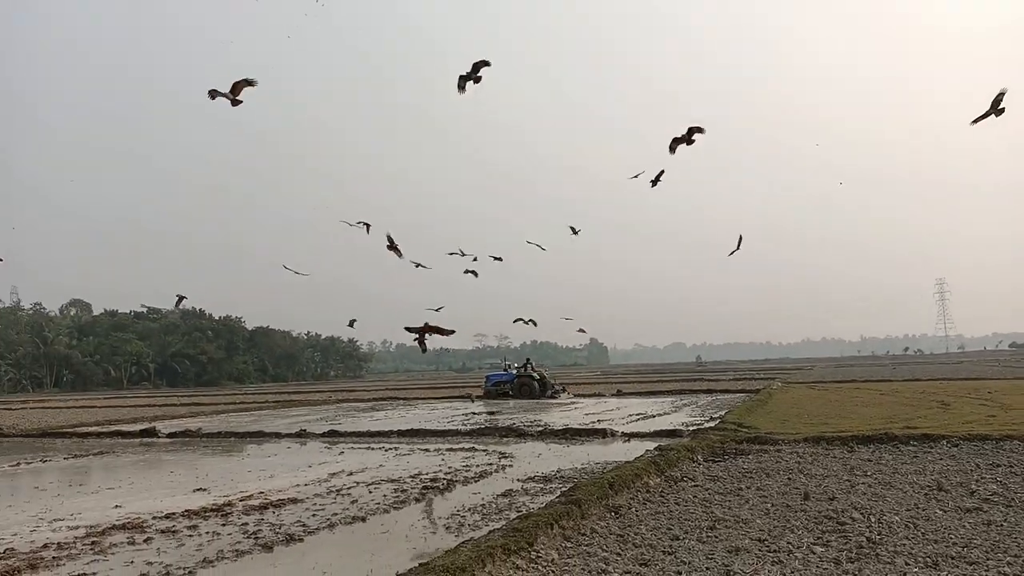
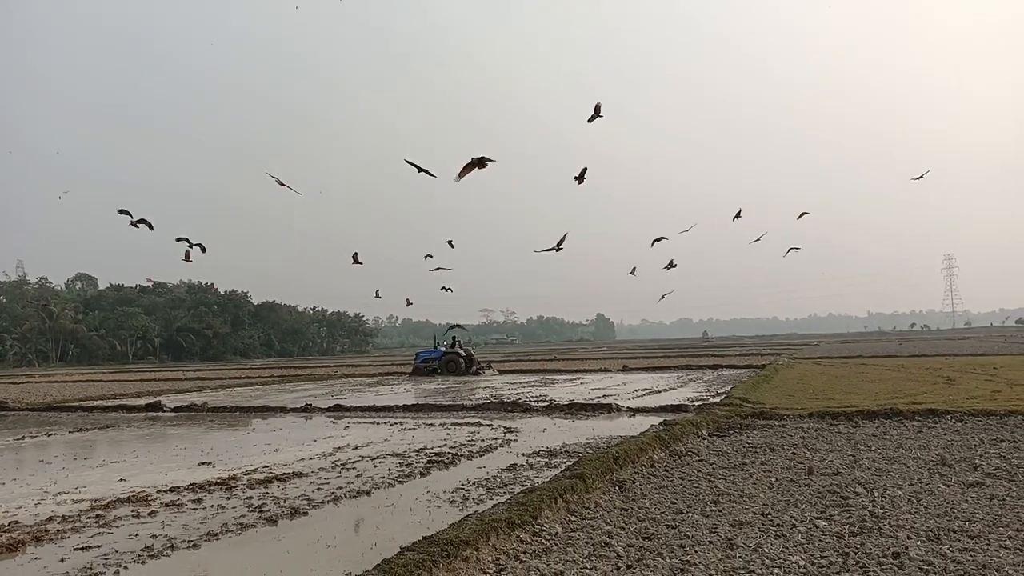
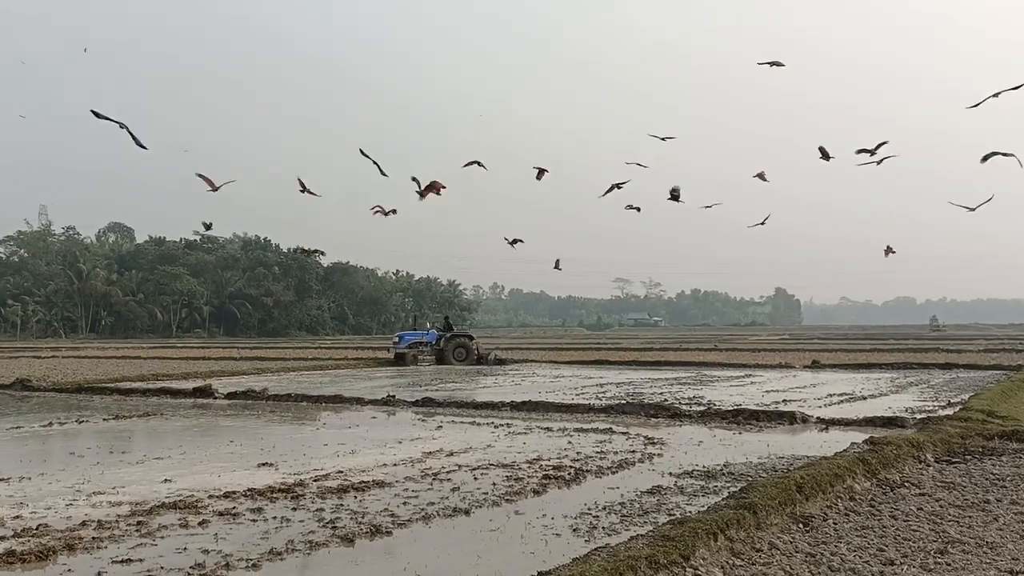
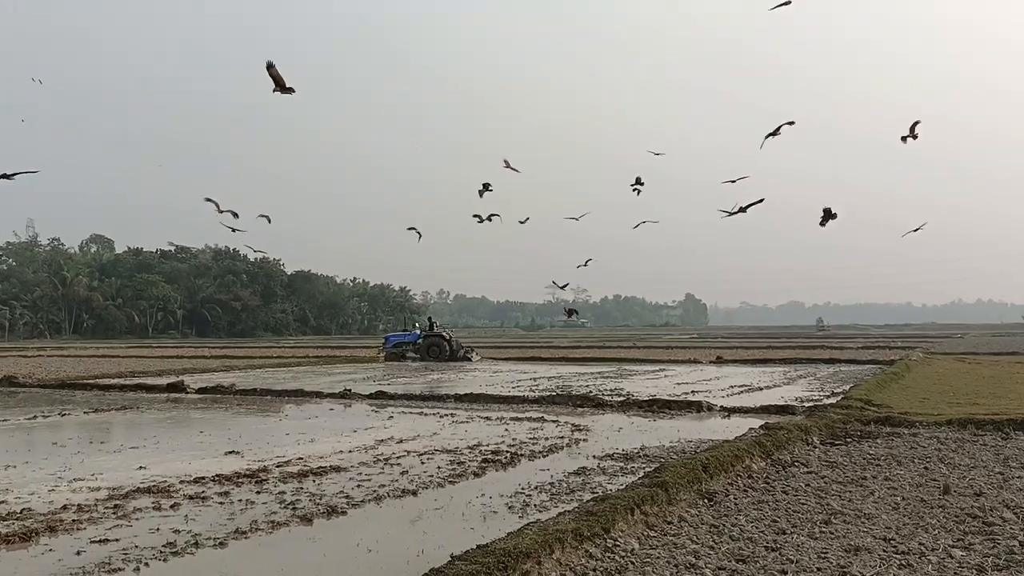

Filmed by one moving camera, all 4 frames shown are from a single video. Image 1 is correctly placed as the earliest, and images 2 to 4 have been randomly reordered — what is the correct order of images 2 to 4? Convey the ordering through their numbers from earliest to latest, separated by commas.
2, 4, 3
